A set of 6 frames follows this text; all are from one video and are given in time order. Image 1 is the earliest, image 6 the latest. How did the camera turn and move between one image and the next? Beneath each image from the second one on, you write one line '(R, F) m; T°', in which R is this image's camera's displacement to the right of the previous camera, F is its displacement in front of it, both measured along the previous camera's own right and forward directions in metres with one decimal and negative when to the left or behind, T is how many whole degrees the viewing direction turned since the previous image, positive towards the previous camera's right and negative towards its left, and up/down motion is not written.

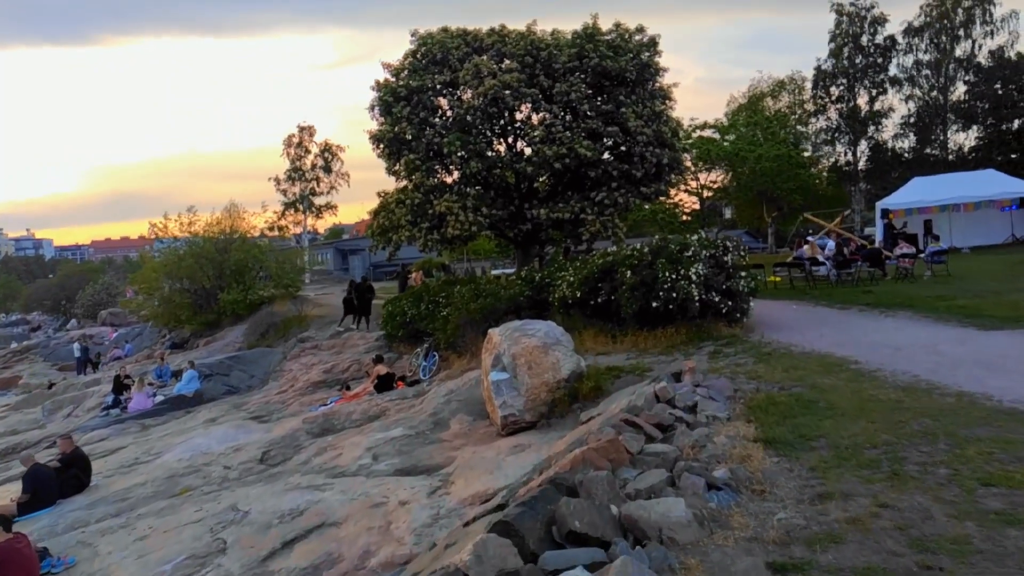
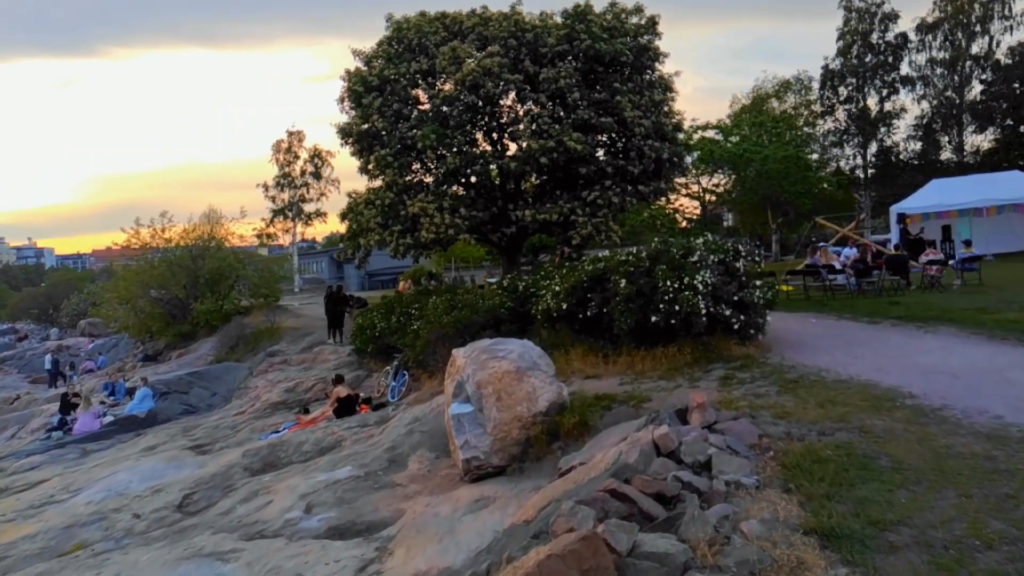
(+0.5, +2.1) m; 0°
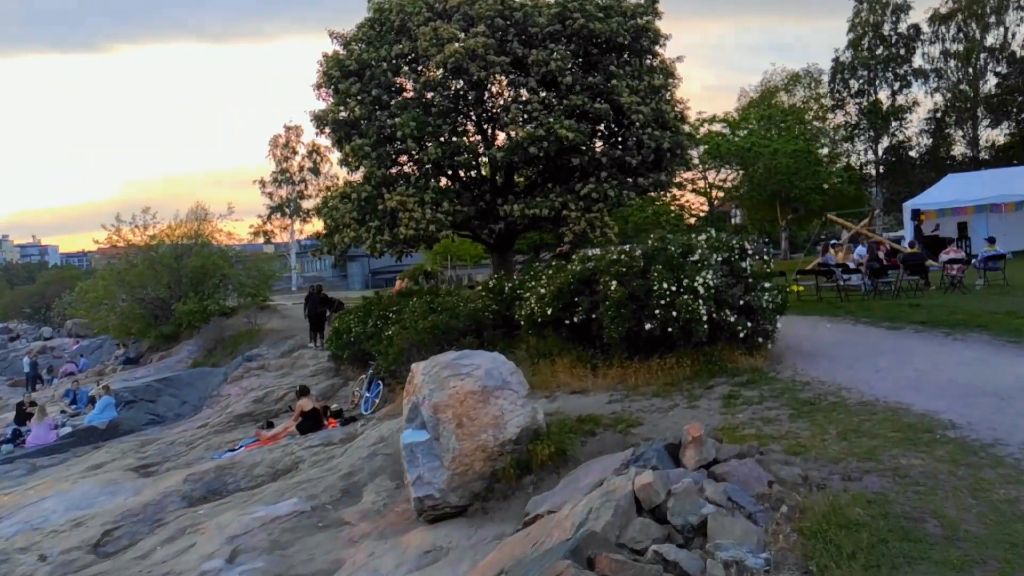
(+0.5, +1.4) m; -1°
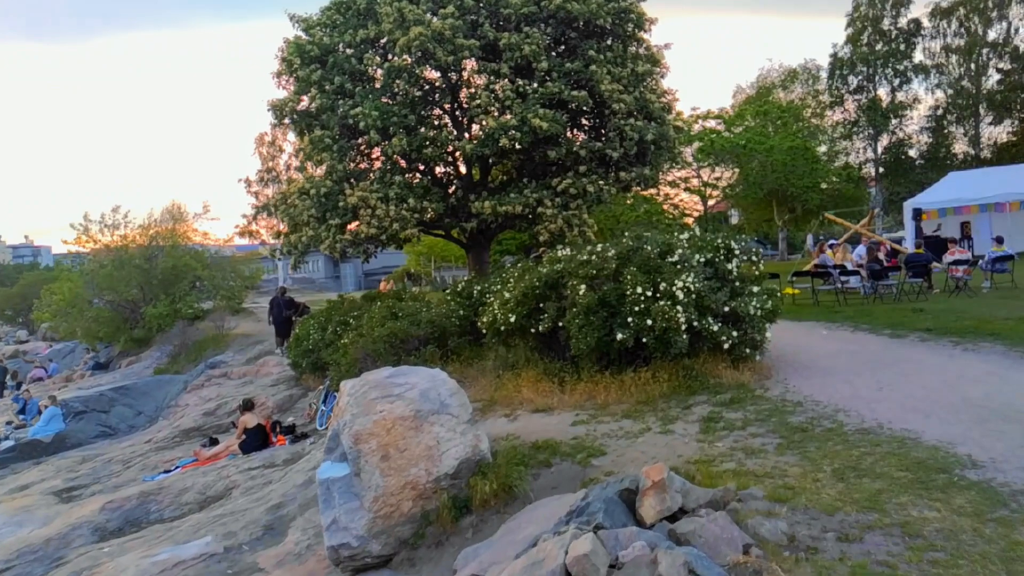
(+0.6, +1.2) m; 0°
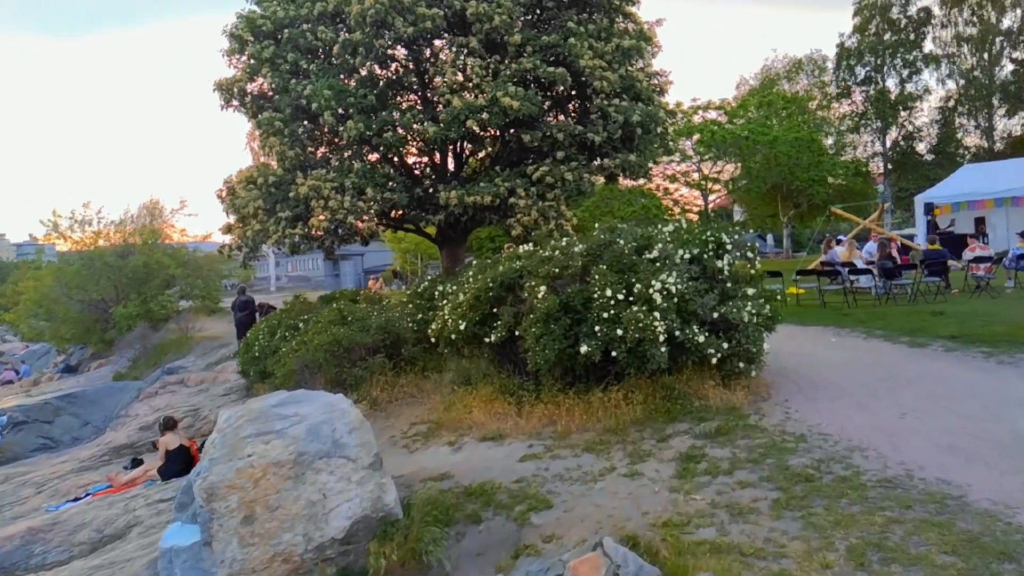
(+0.7, +1.6) m; 0°
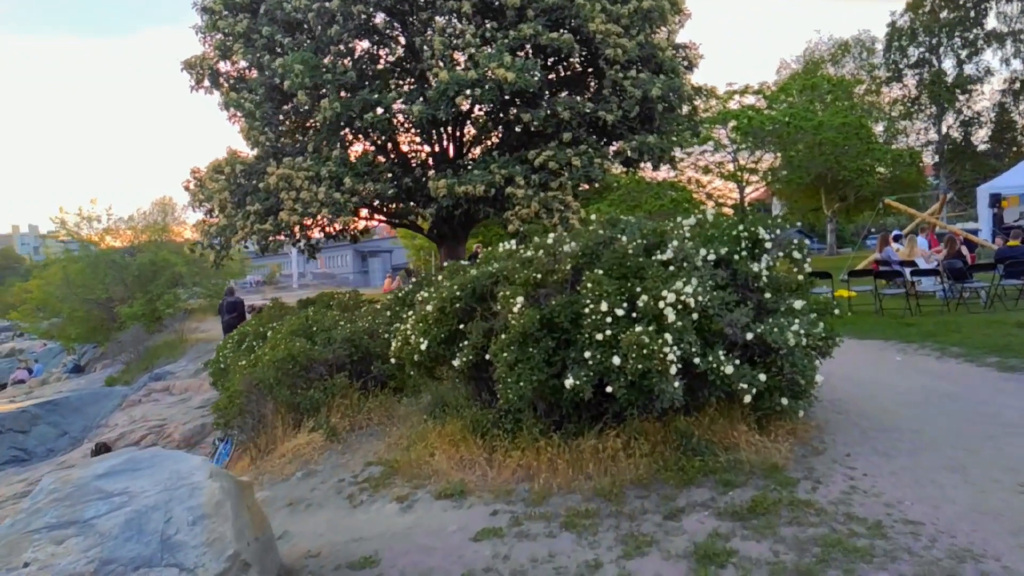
(+0.6, +1.9) m; -3°
